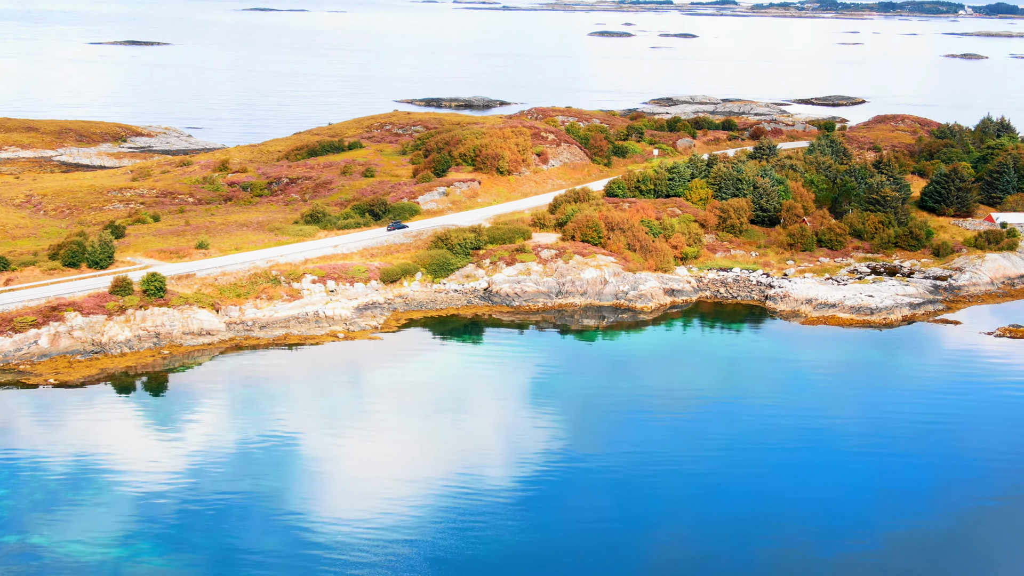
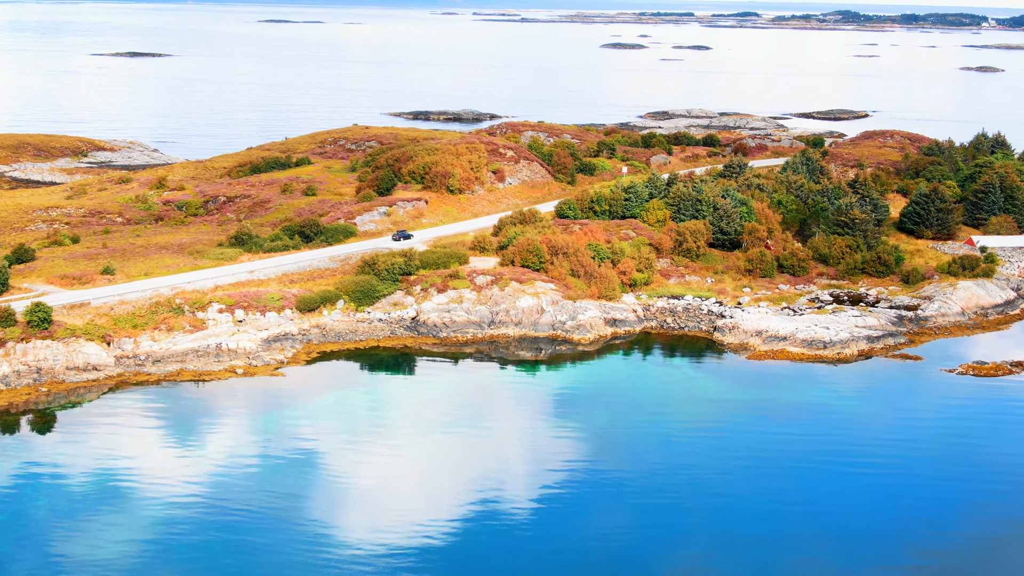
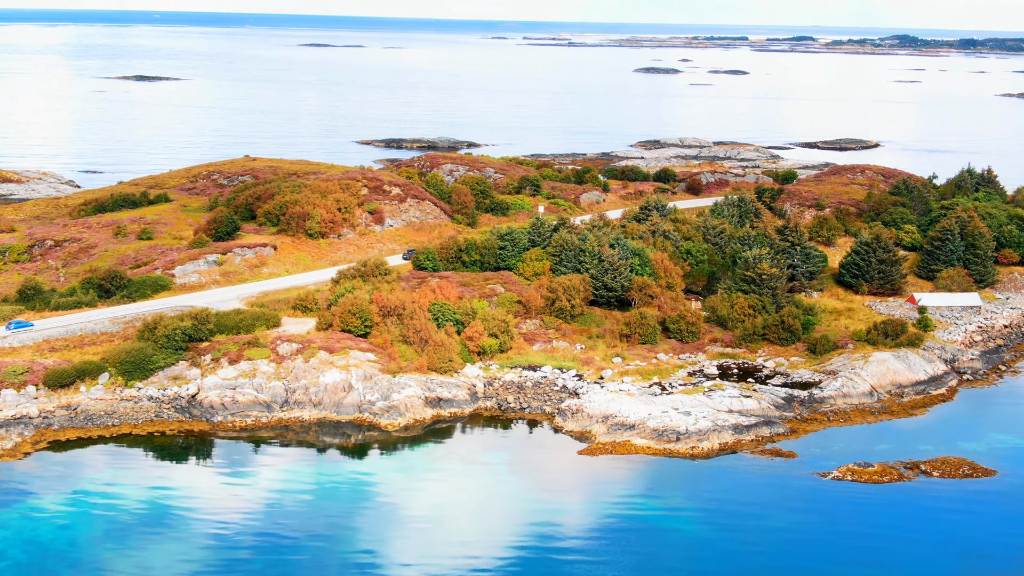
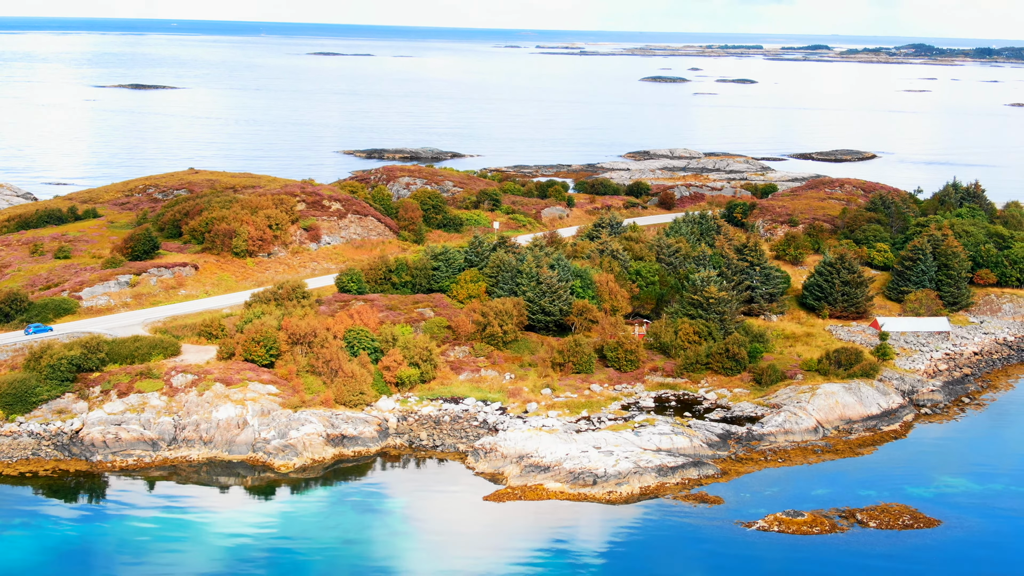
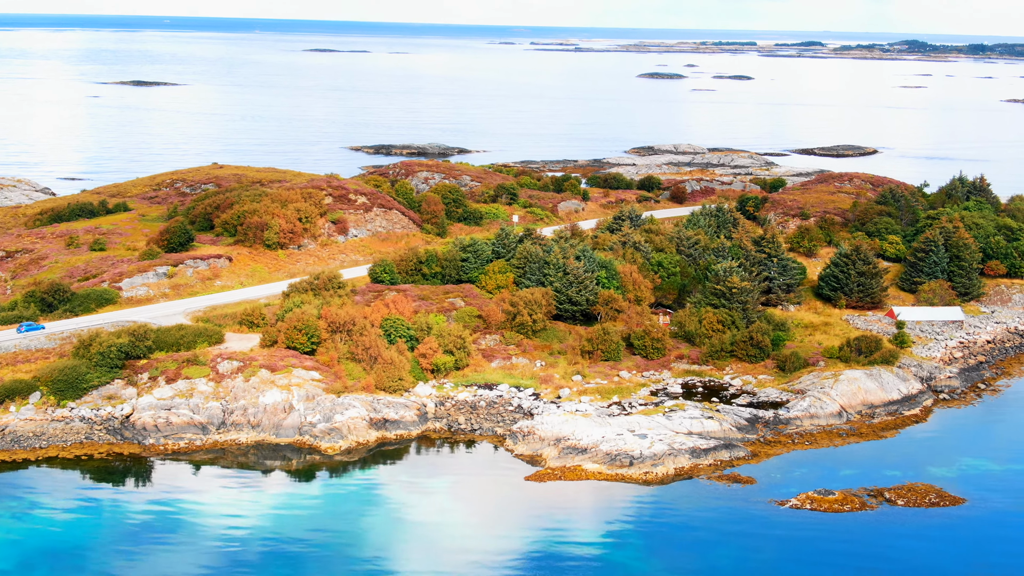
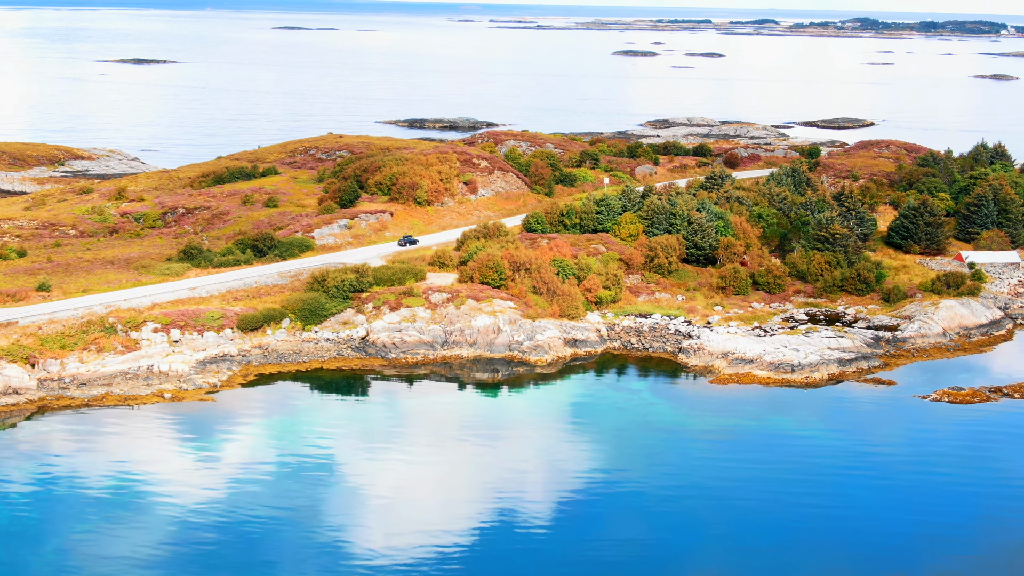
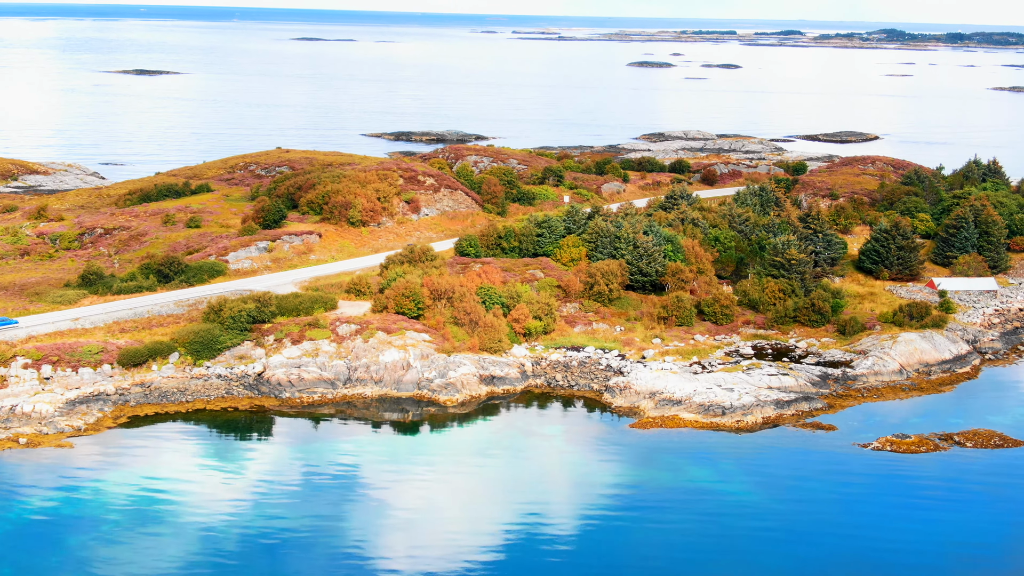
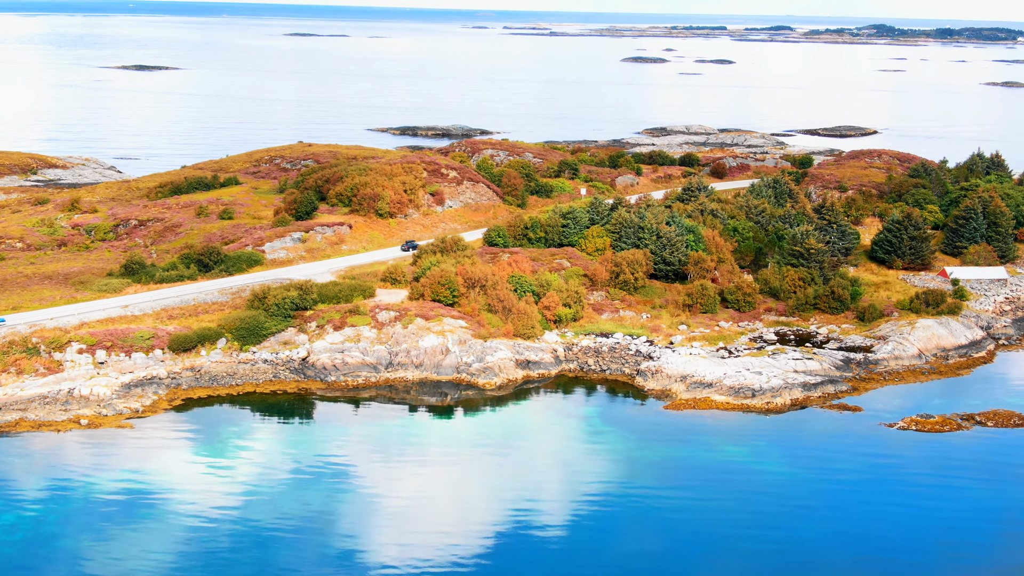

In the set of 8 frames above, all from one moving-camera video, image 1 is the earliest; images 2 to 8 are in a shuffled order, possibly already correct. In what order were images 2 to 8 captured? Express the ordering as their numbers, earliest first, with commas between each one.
2, 6, 8, 7, 3, 5, 4
